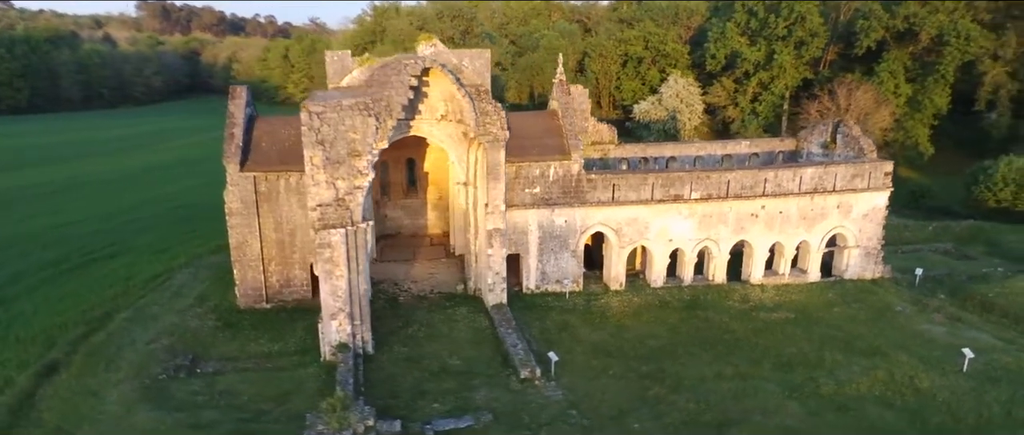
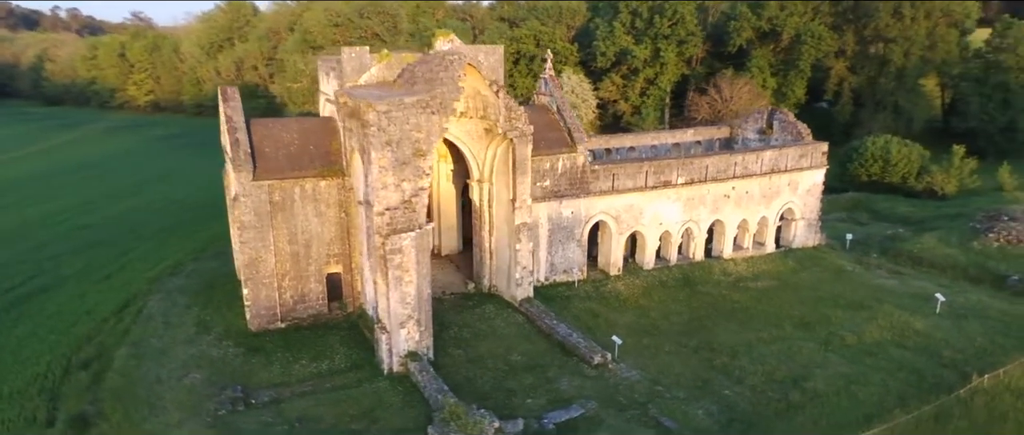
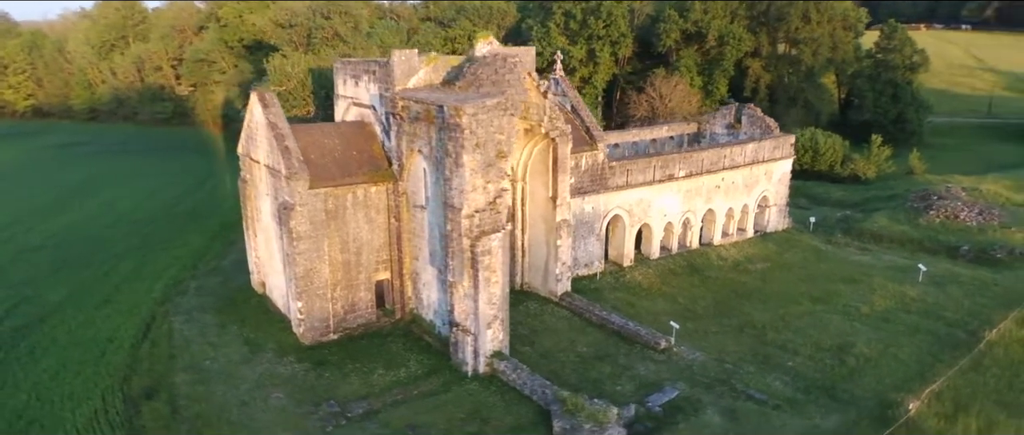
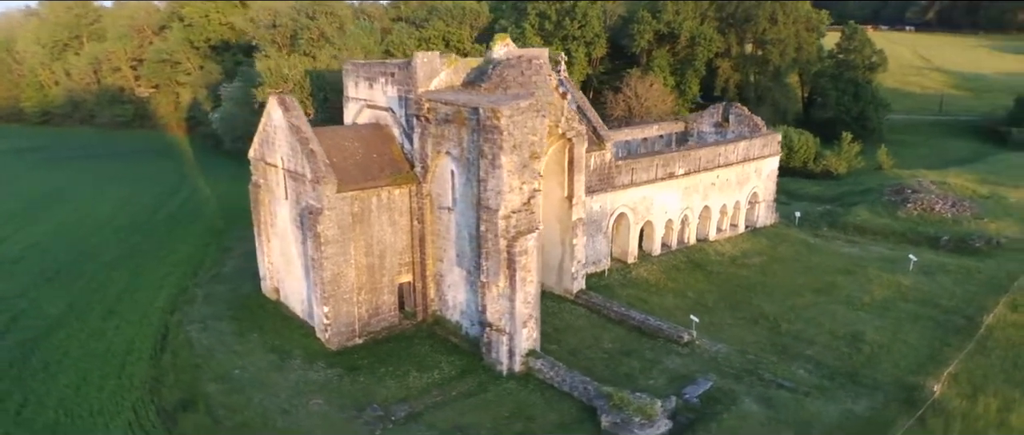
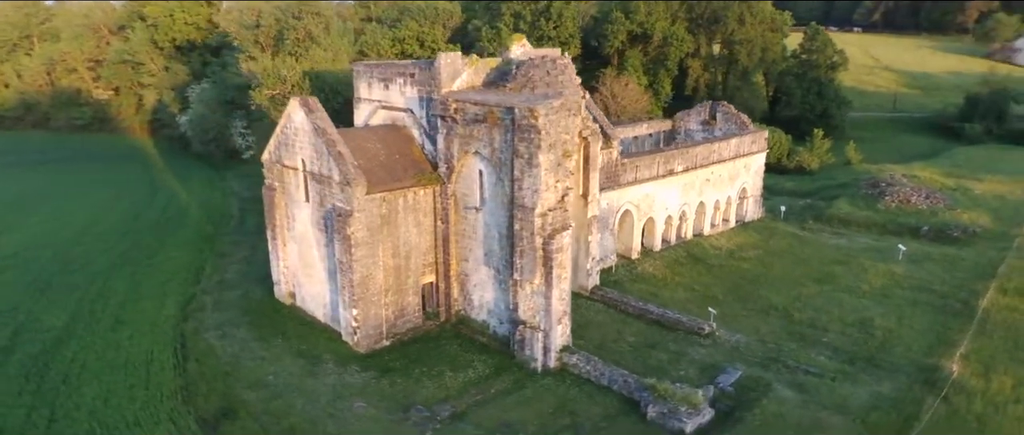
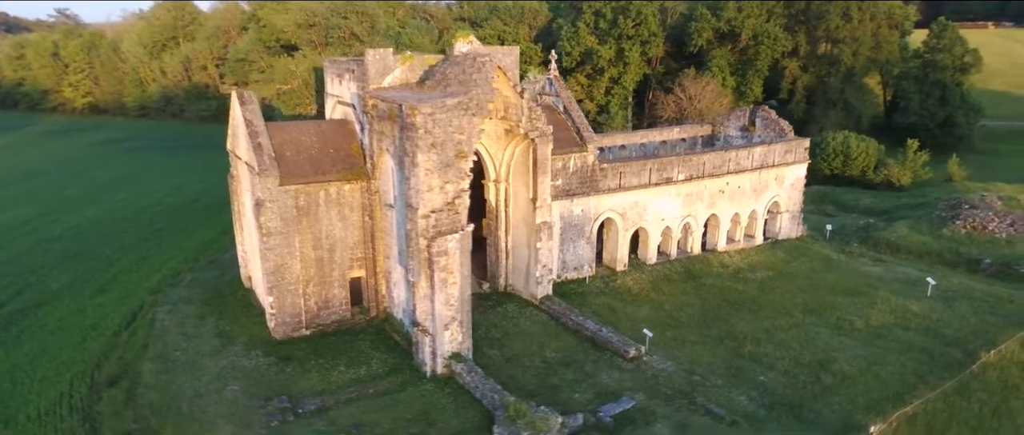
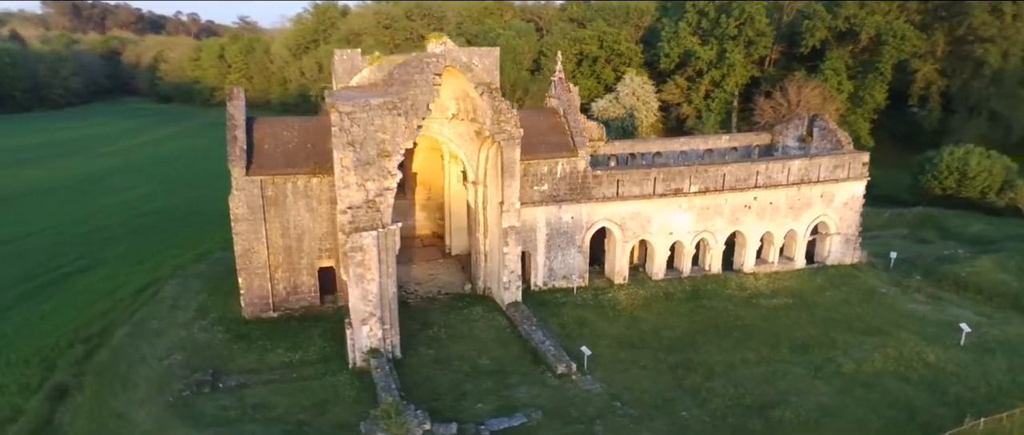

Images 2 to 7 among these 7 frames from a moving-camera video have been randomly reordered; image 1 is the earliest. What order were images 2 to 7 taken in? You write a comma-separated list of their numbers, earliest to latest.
7, 2, 6, 3, 4, 5
